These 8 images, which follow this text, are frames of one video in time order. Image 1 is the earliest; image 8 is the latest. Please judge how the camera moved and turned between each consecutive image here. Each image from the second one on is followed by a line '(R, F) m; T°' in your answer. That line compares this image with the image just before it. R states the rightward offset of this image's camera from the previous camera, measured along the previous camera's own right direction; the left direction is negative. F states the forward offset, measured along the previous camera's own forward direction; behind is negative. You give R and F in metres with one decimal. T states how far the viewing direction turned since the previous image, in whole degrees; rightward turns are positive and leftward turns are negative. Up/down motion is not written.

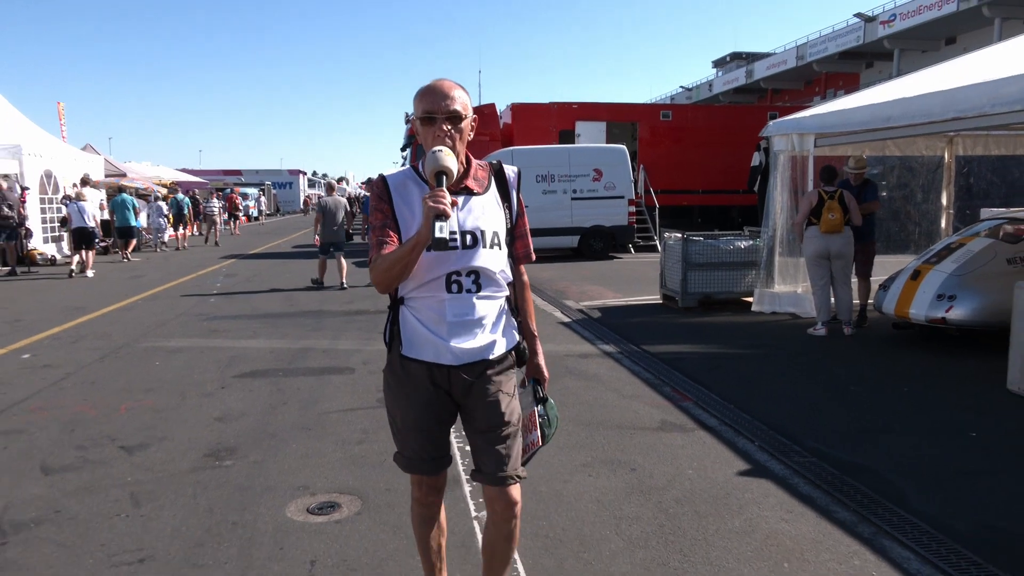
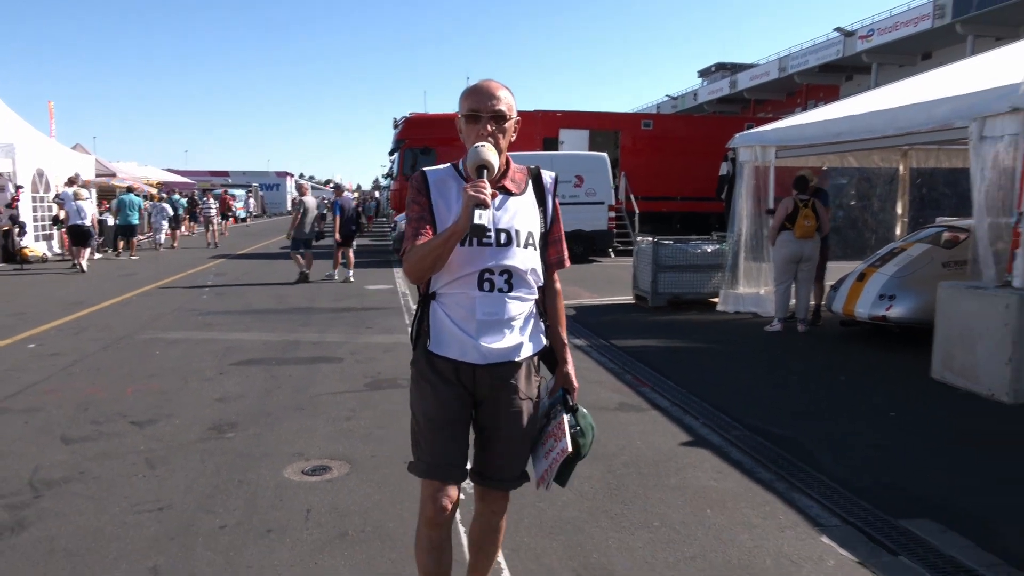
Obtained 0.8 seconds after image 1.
(+0.1, -0.6) m; +1°
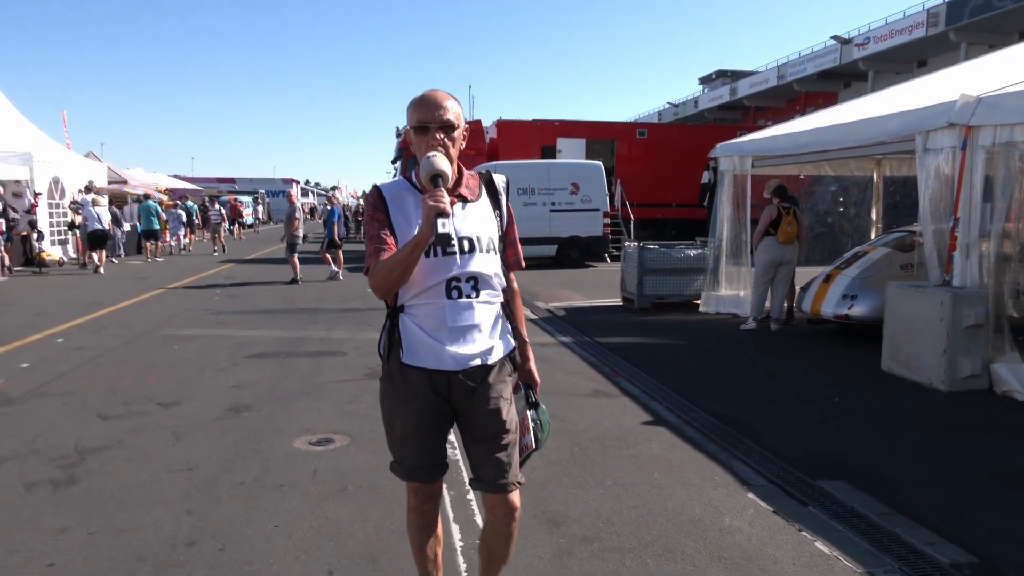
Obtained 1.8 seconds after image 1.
(+0.2, -0.7) m; 0°
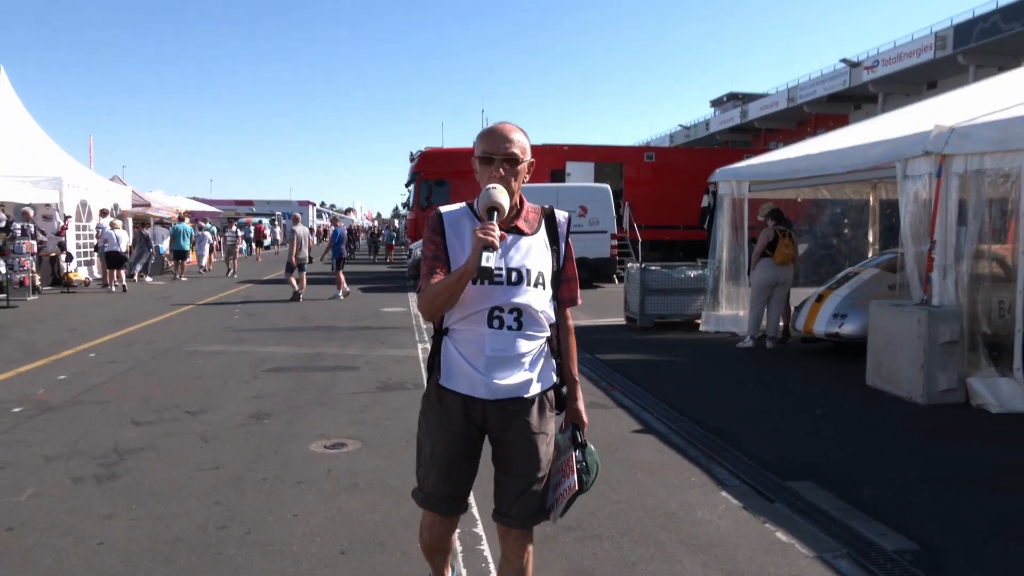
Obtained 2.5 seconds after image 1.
(+0.1, -0.5) m; -1°
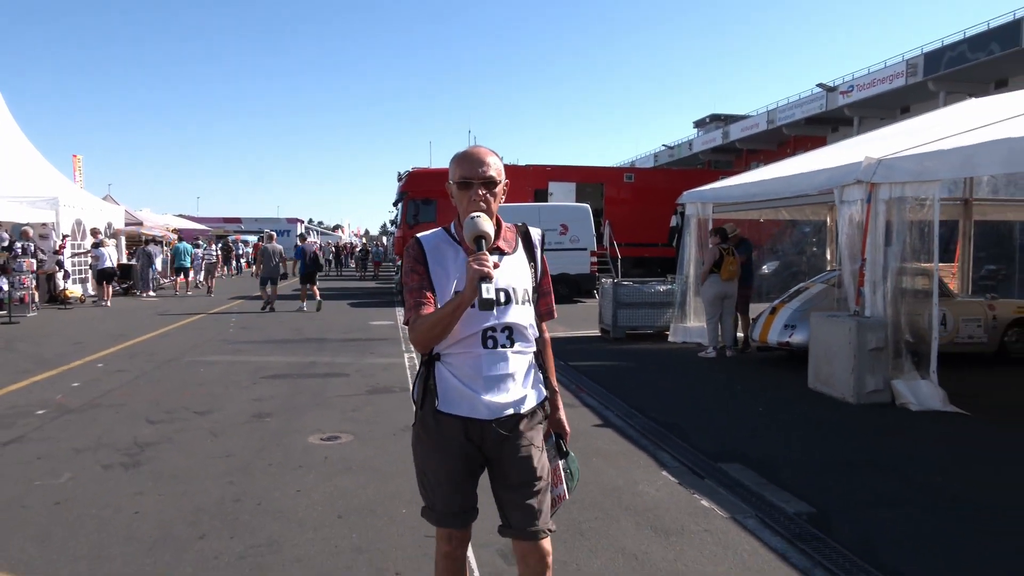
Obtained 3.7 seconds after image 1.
(+0.1, -0.8) m; +1°
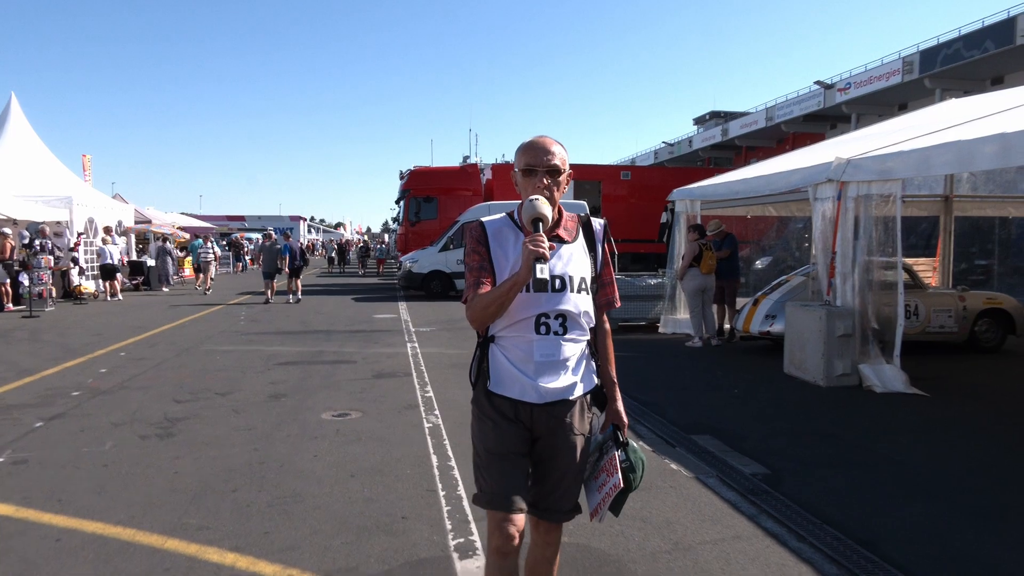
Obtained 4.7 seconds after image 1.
(+0.1, -0.6) m; 0°
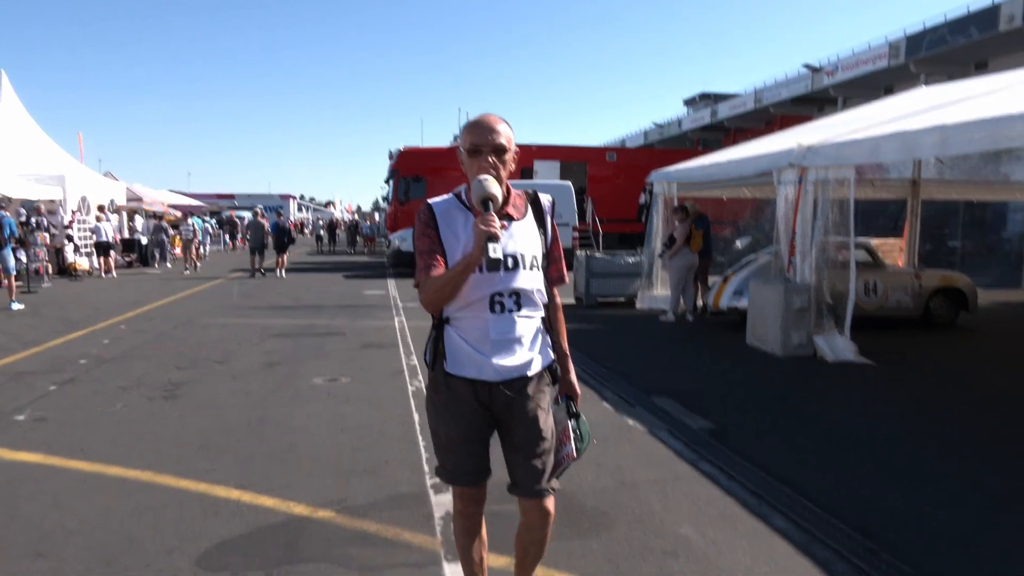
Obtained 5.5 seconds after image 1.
(+0.1, -0.6) m; +1°
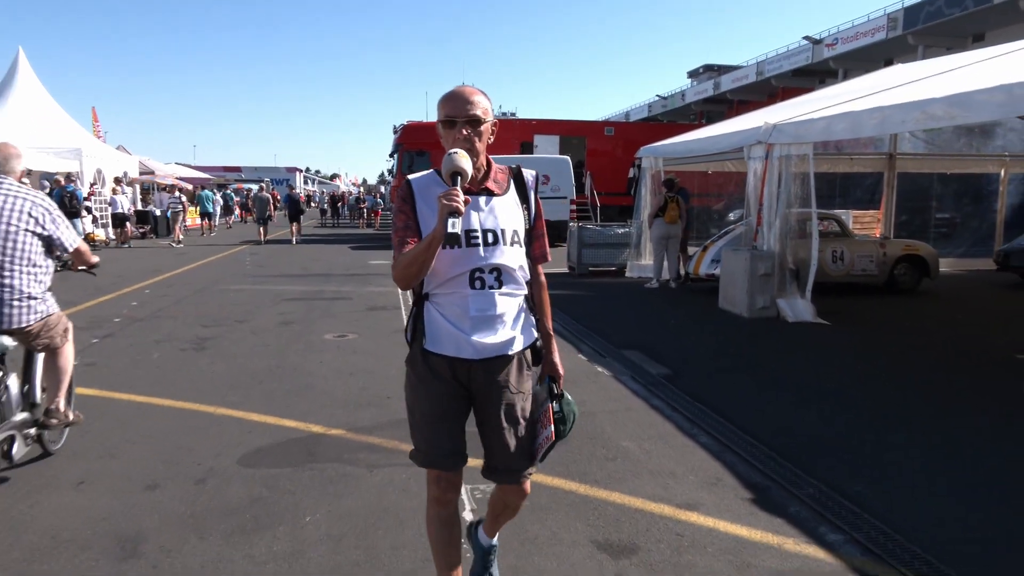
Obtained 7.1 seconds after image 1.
(+0.2, -0.9) m; 0°
